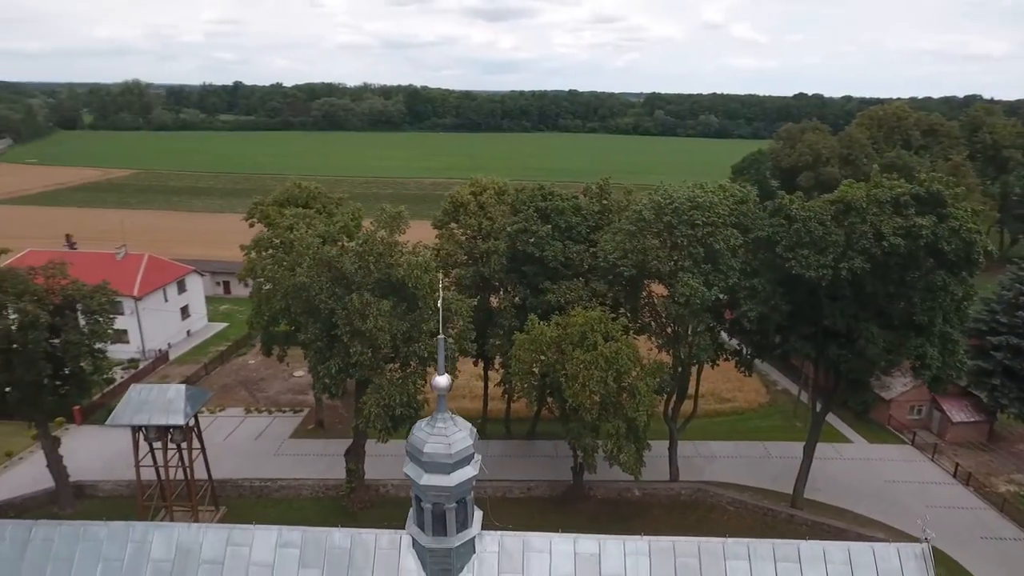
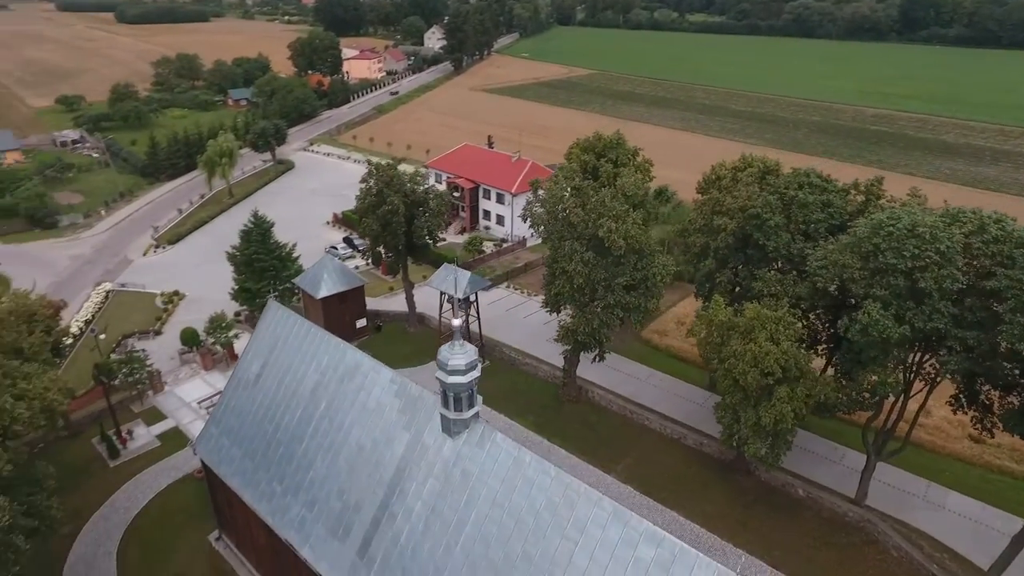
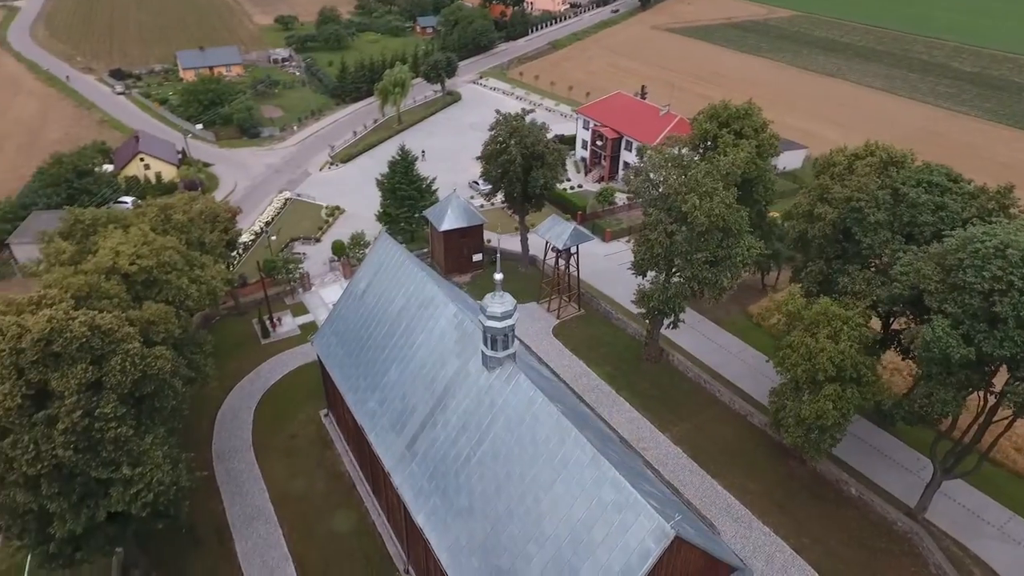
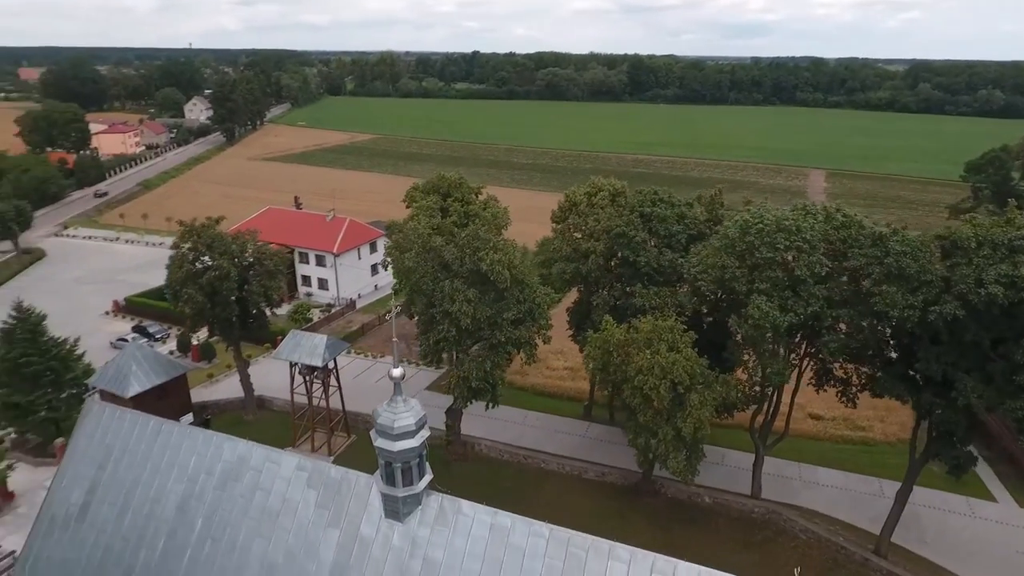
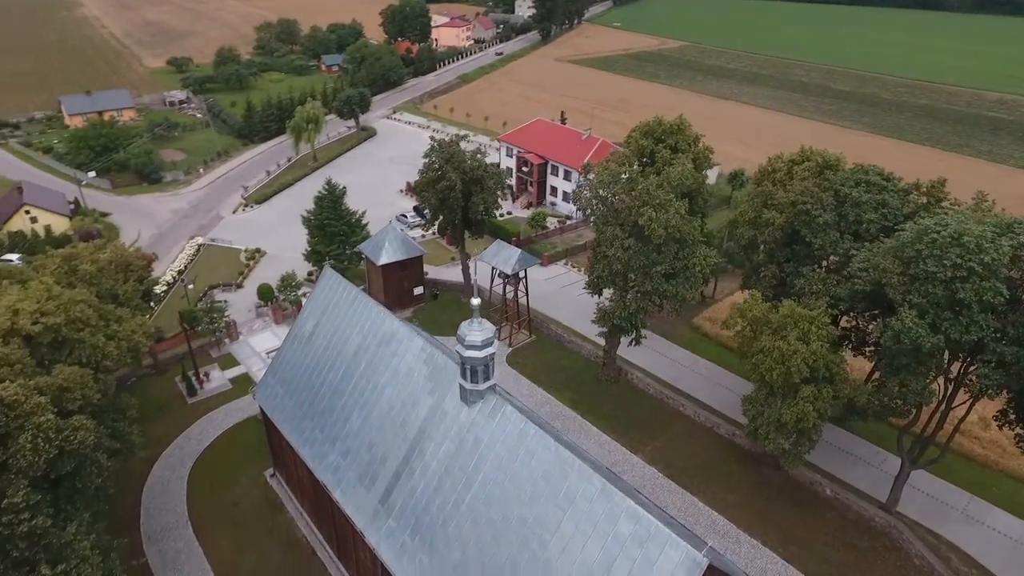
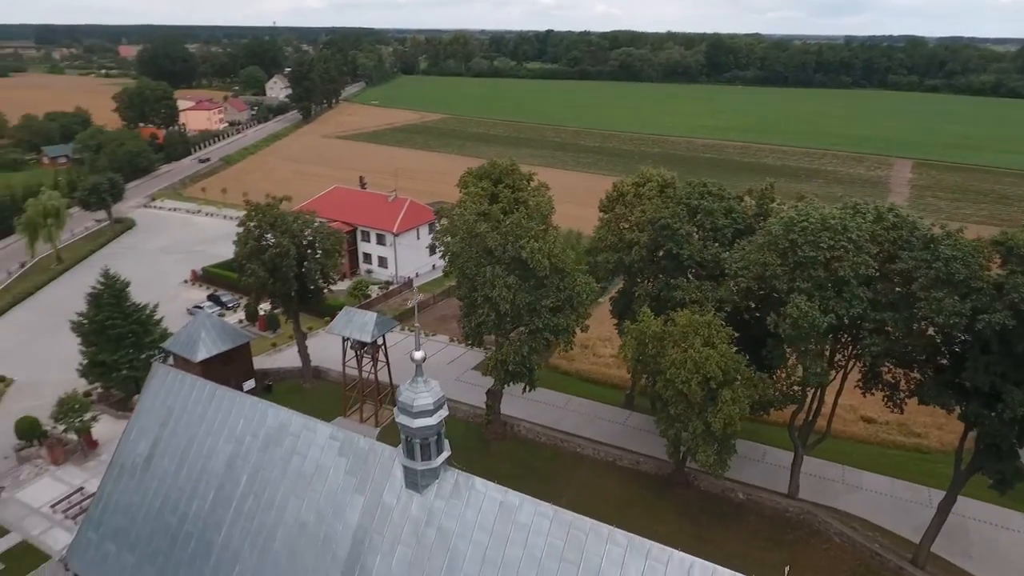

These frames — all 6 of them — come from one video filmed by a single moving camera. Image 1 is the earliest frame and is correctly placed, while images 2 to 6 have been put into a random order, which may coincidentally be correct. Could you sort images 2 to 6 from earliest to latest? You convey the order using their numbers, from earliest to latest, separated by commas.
4, 6, 2, 5, 3
